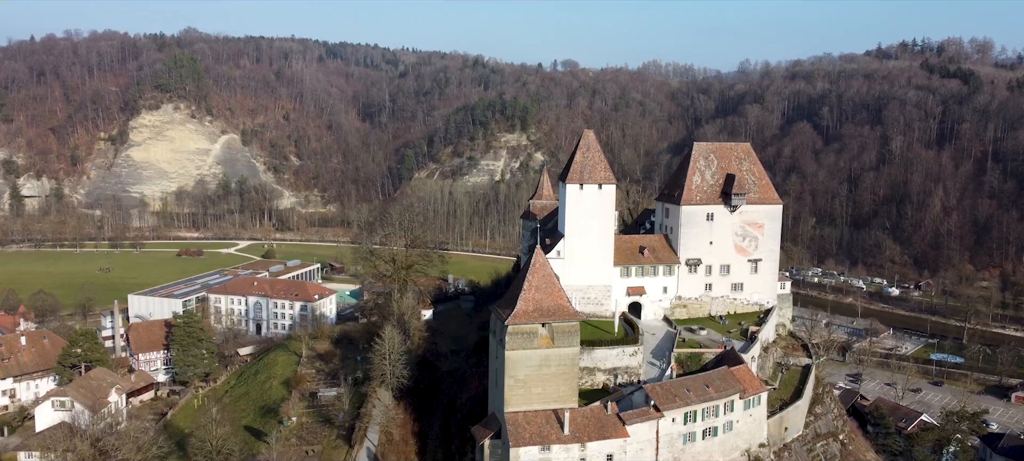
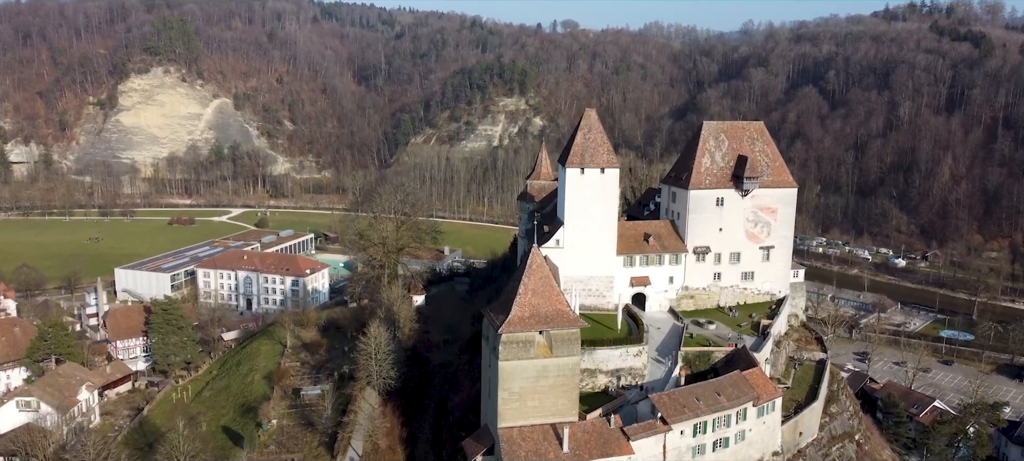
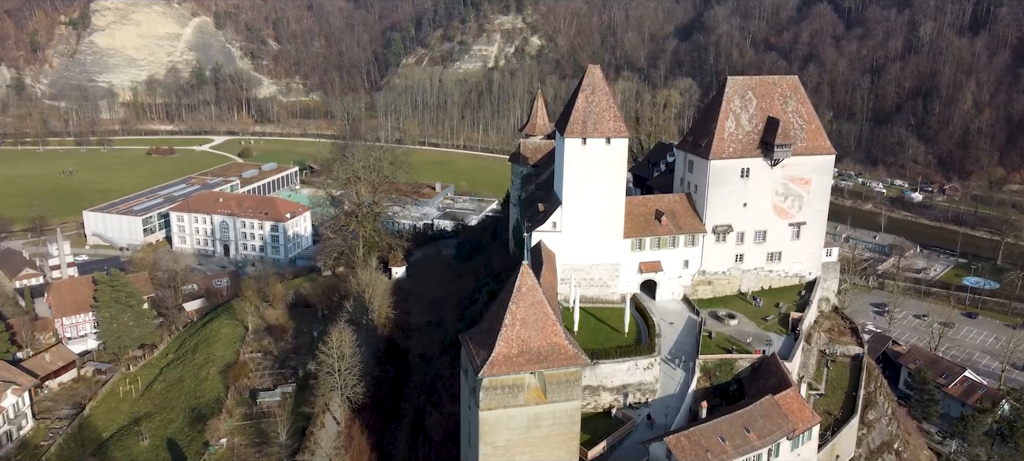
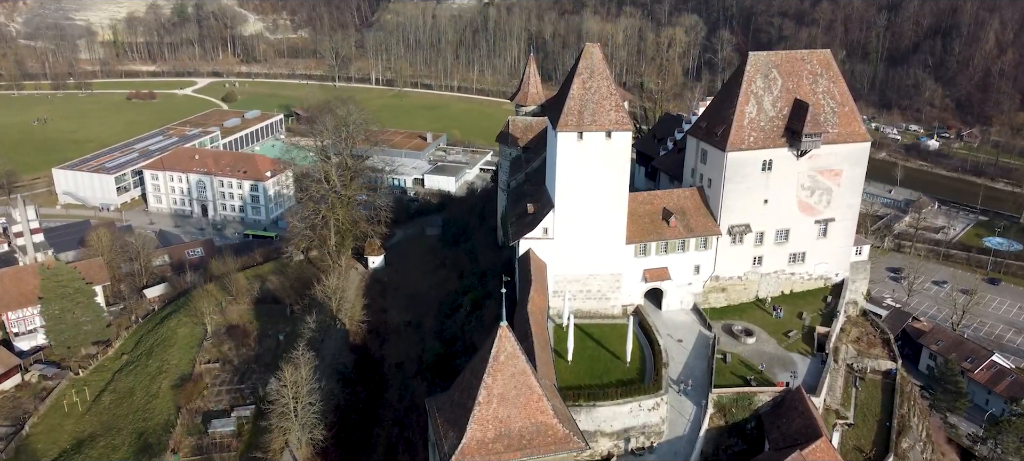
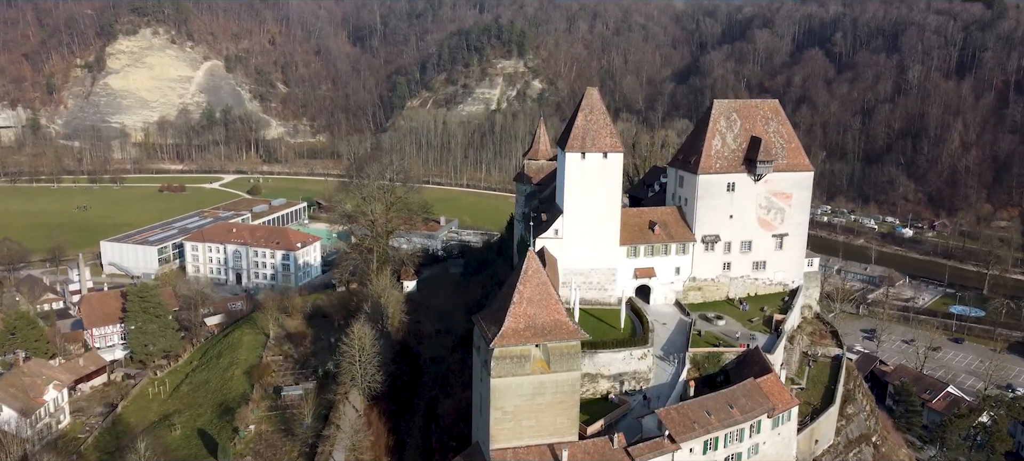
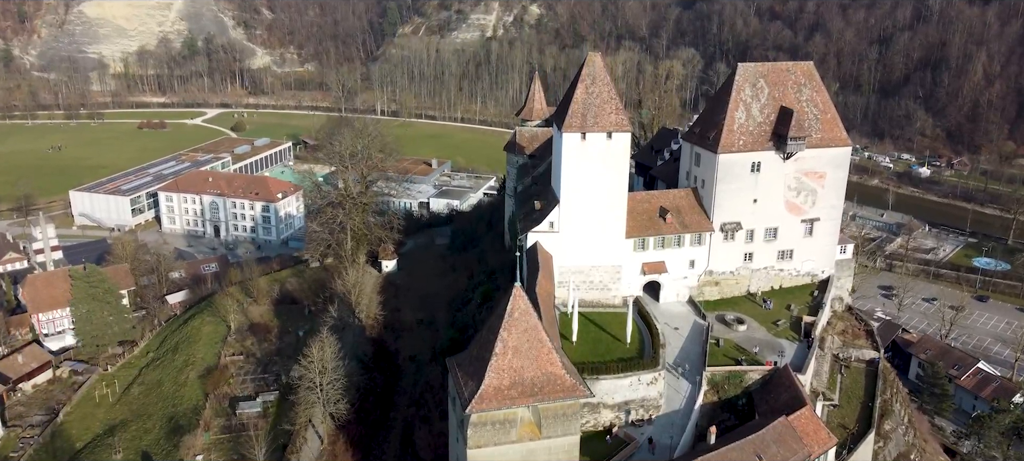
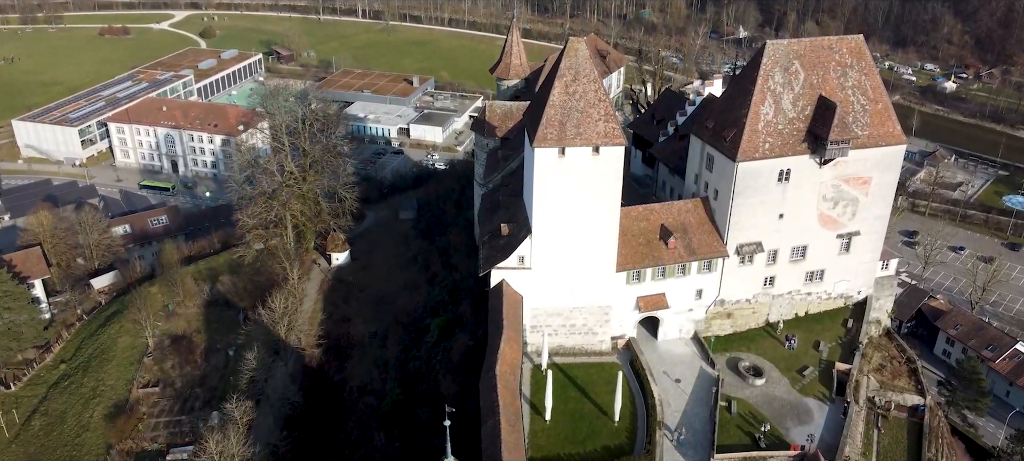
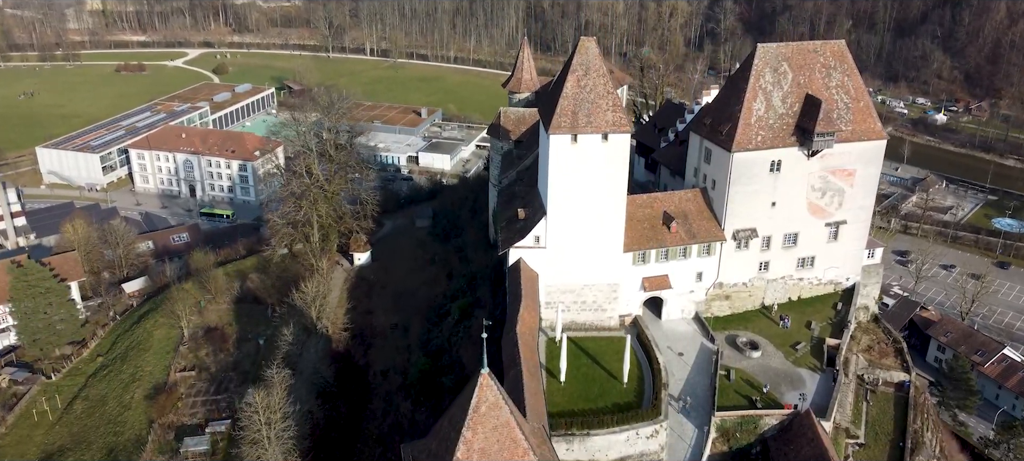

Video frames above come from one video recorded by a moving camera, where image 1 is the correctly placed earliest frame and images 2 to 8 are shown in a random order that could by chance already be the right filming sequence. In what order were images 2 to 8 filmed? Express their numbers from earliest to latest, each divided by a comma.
2, 5, 3, 6, 4, 8, 7
